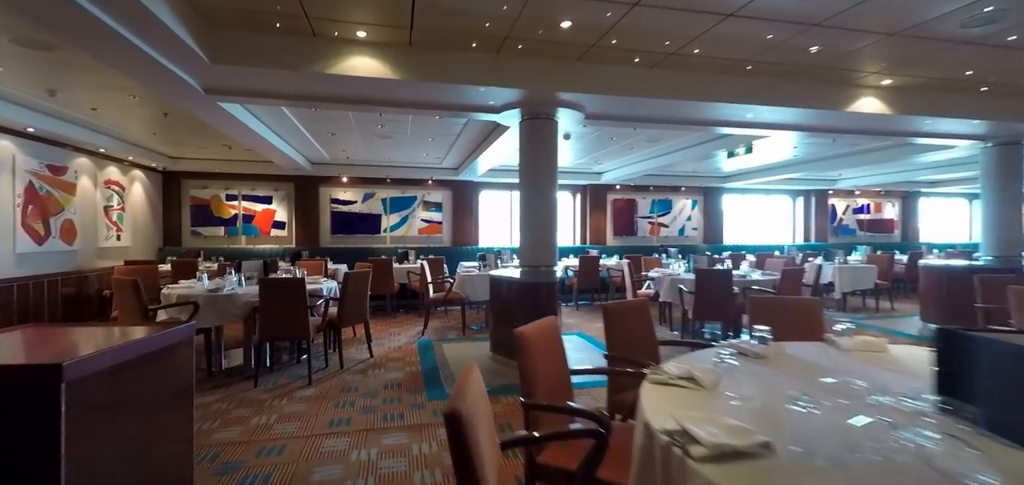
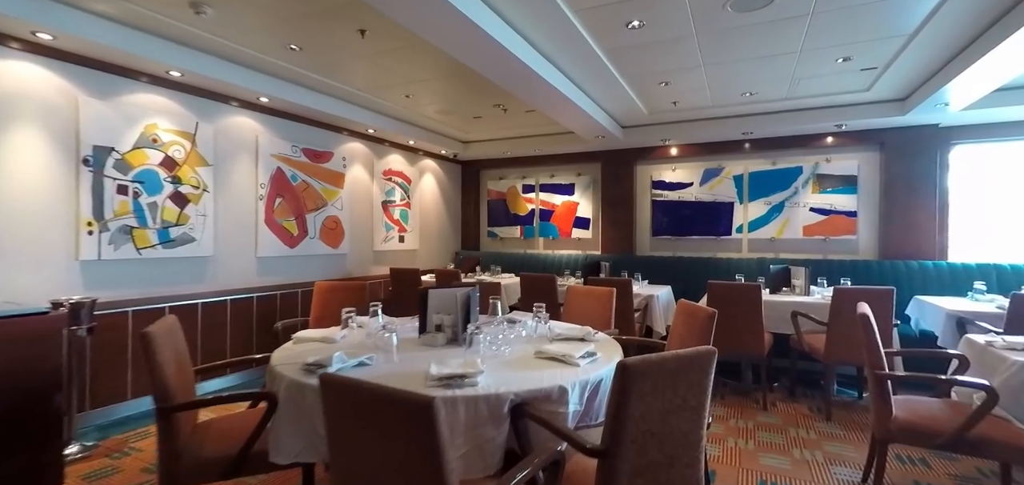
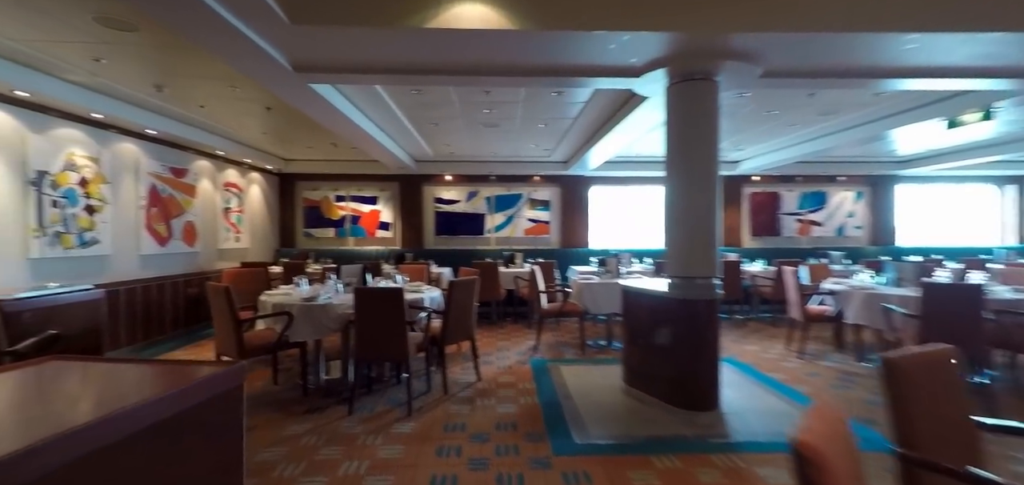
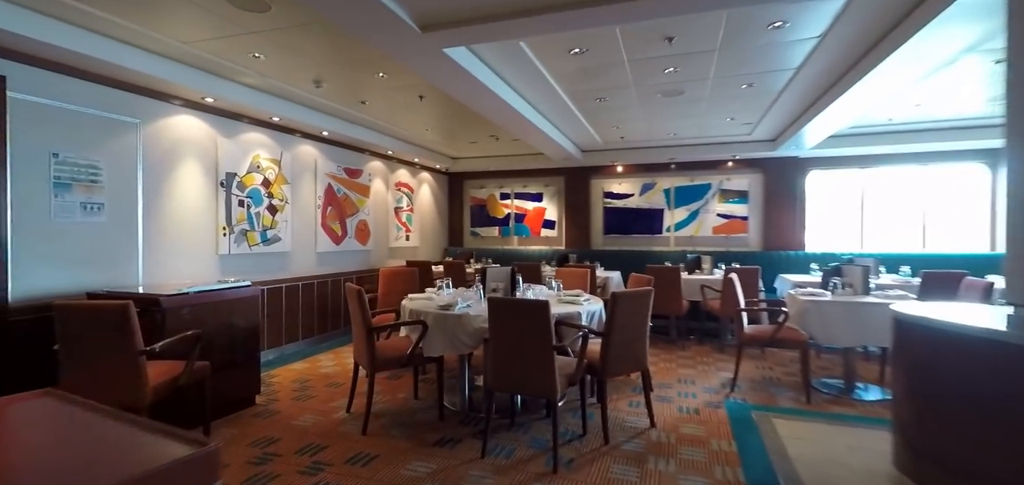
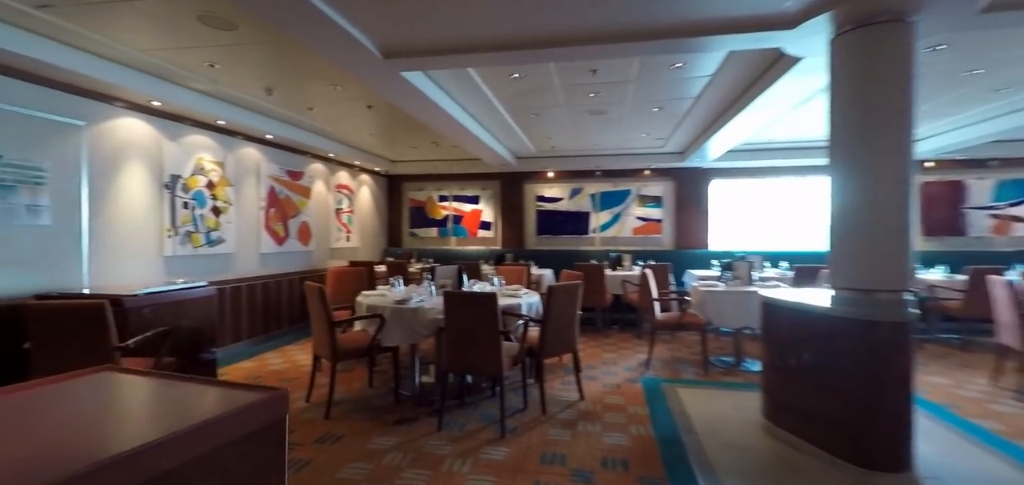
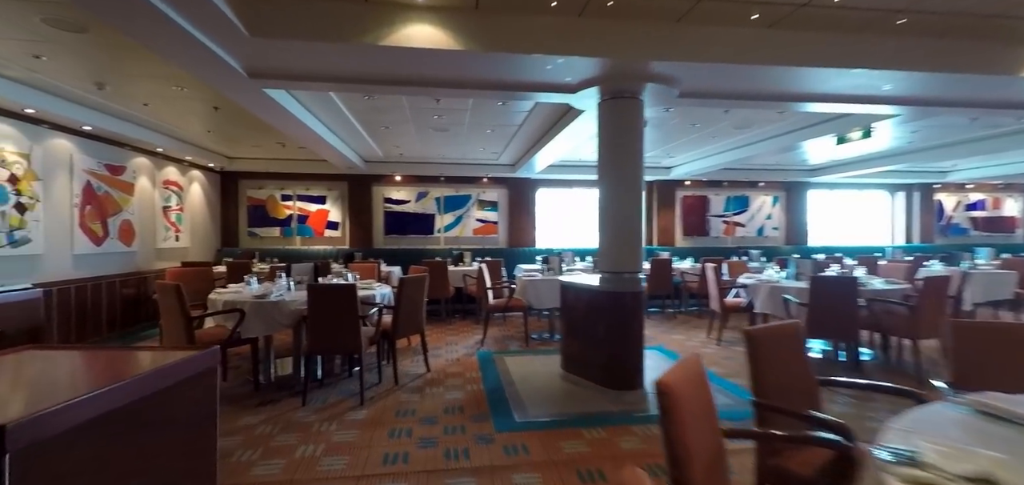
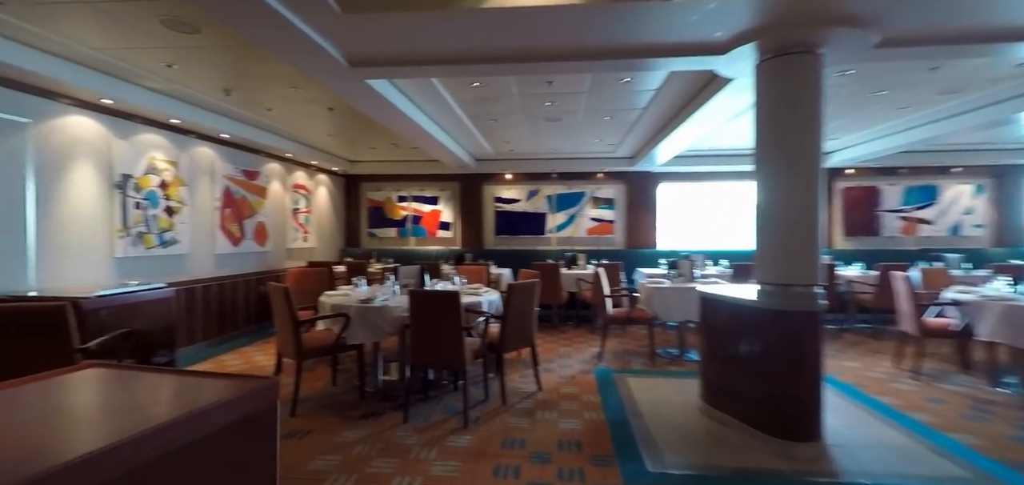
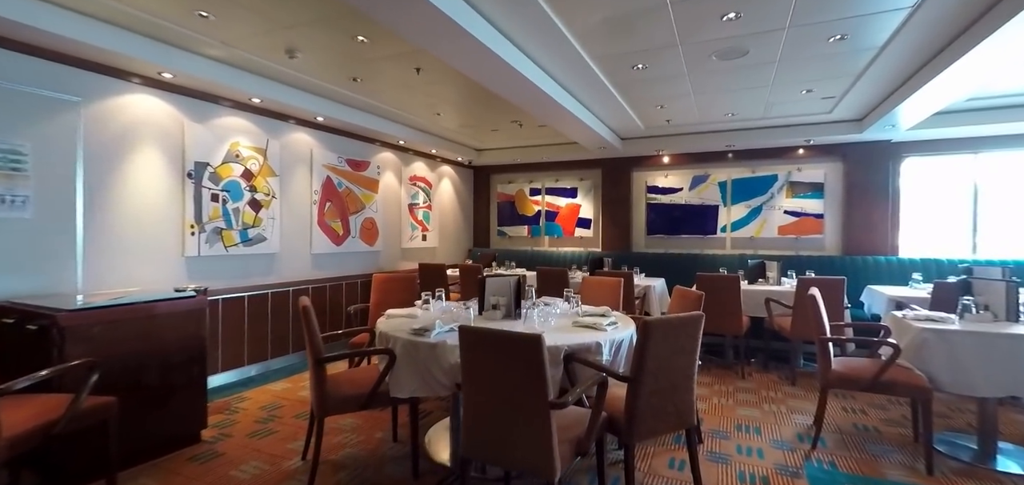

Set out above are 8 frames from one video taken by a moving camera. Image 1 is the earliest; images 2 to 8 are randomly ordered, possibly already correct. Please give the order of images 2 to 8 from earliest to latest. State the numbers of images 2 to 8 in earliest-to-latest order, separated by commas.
6, 3, 7, 5, 4, 8, 2
